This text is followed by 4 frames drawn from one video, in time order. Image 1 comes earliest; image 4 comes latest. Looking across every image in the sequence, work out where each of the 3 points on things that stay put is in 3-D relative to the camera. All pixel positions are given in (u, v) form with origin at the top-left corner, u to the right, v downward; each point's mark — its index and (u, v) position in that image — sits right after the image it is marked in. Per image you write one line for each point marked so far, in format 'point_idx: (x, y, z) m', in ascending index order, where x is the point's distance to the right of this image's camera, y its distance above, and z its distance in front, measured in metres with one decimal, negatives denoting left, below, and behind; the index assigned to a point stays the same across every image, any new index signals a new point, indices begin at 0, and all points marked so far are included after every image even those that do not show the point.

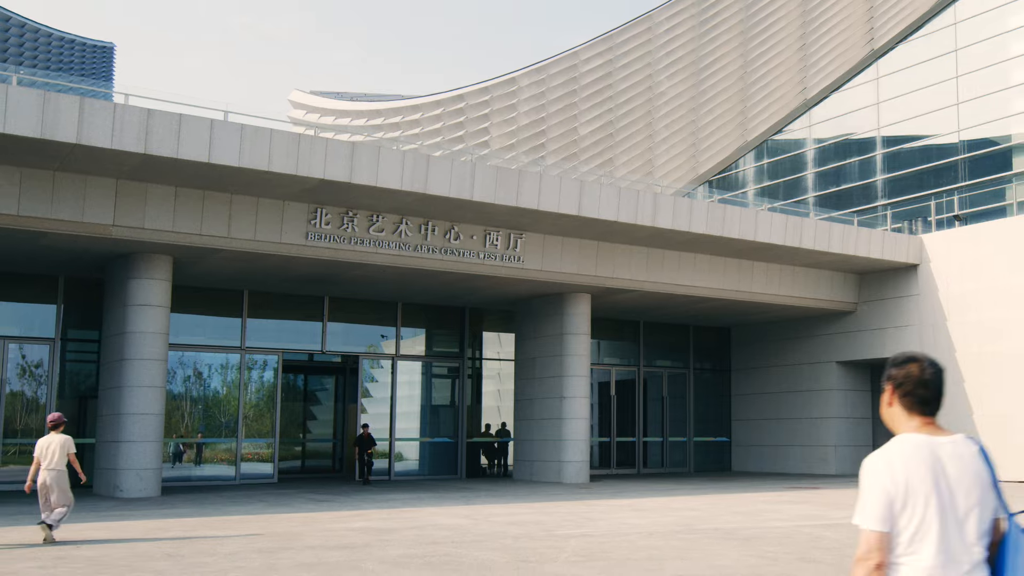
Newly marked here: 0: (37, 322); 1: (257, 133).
0: (-7.3, -0.5, +16.8) m
1: (-3.2, +2.0, +13.6) m
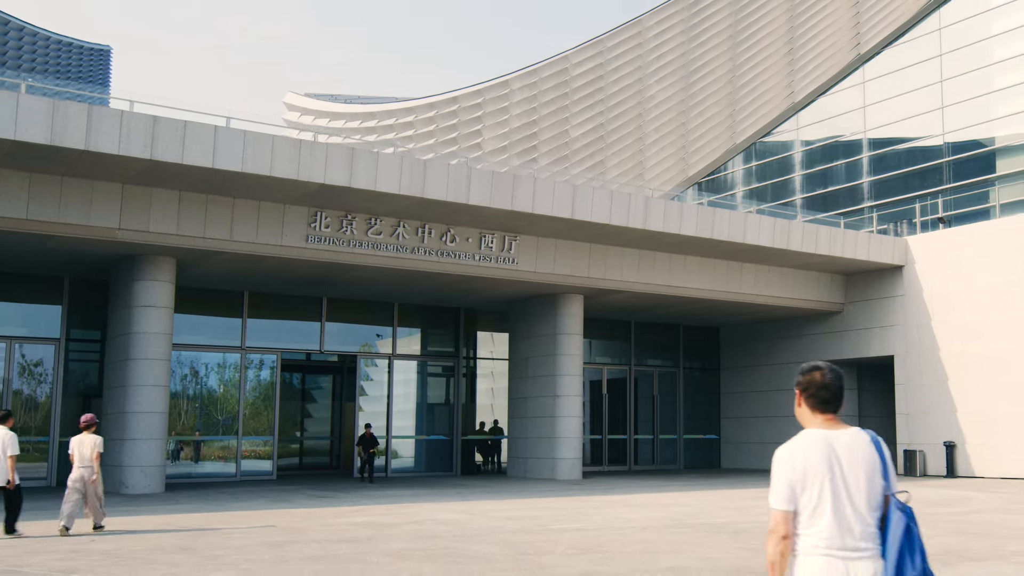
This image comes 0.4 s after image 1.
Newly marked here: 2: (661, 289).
0: (-7.4, -0.6, +17.1) m
1: (-3.3, +1.9, +14.0) m
2: (+2.7, 0.0, +19.8) m
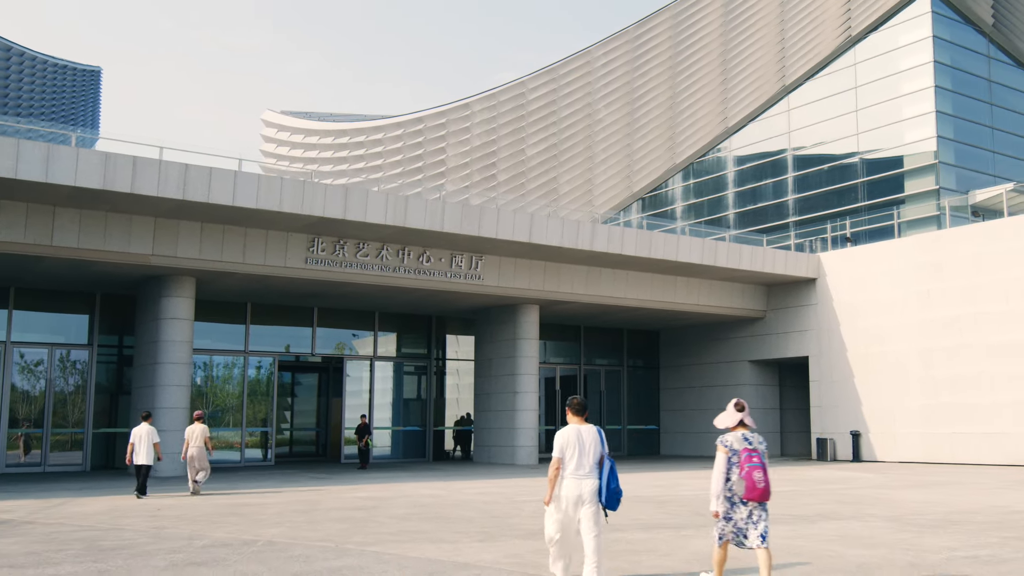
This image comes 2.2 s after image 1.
0: (-8.0, -0.8, +19.7) m
1: (-3.8, +1.7, +16.8) m
2: (+2.0, -0.2, +22.8) m
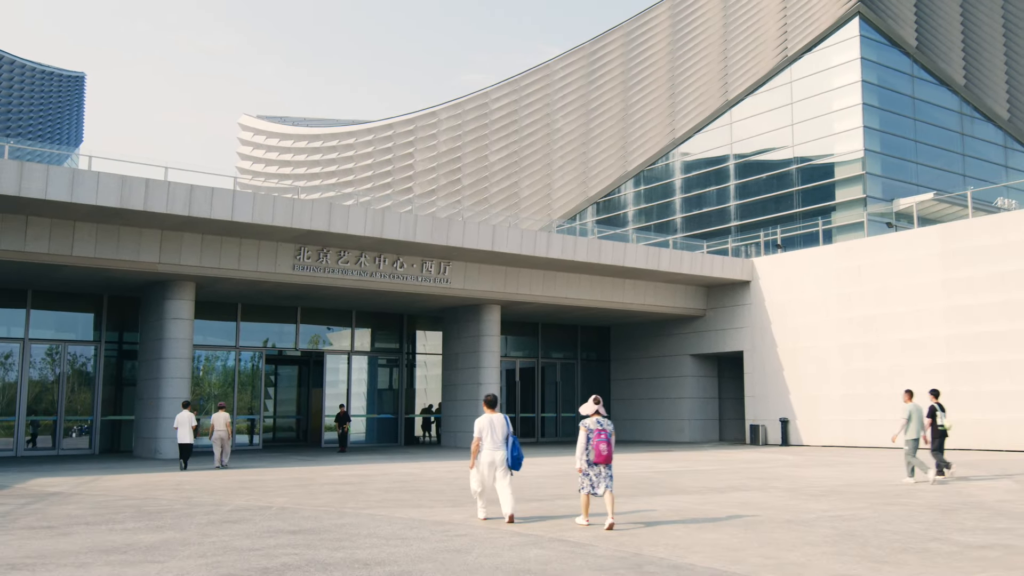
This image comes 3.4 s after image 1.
0: (-8.8, -0.8, +21.9) m
1: (-4.4, +1.6, +19.1) m
2: (+1.2, -0.3, +25.3) m
